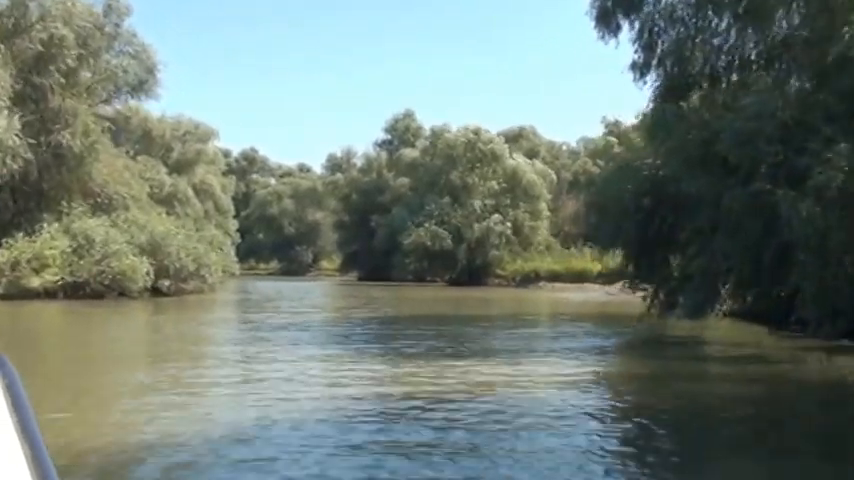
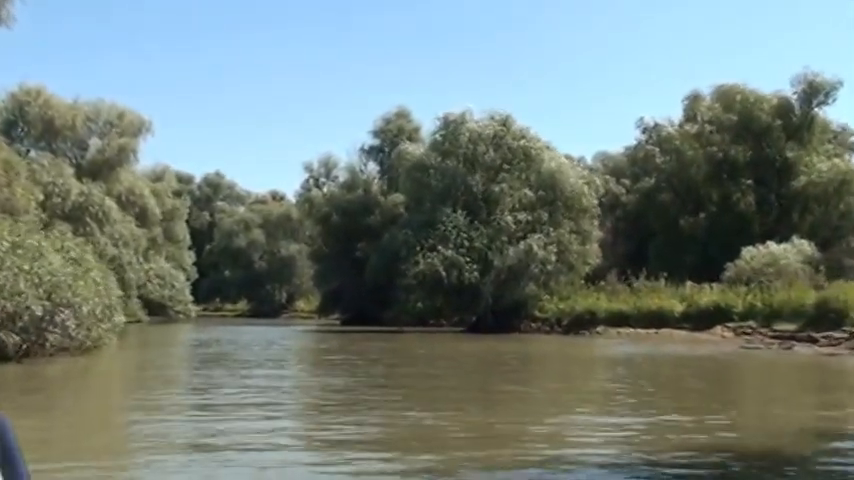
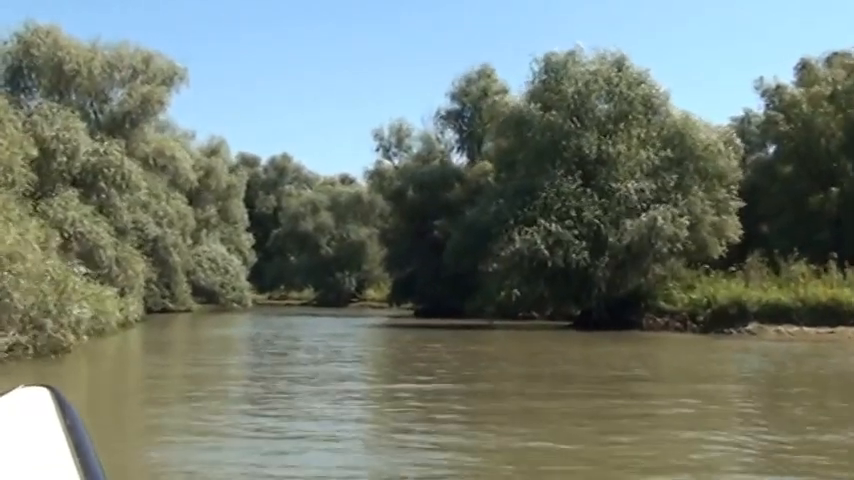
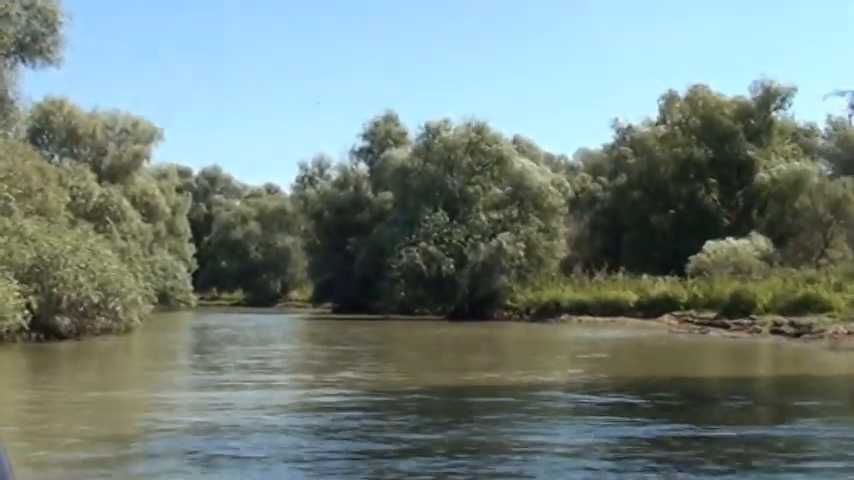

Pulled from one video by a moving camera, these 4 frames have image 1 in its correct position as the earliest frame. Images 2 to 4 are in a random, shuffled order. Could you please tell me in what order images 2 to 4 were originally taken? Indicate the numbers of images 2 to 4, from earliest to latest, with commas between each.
4, 2, 3
